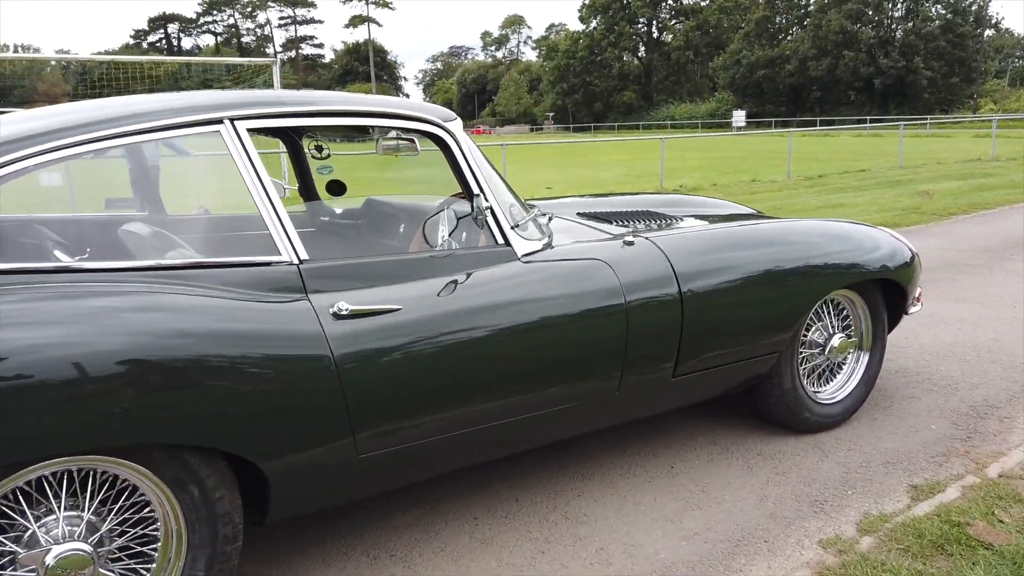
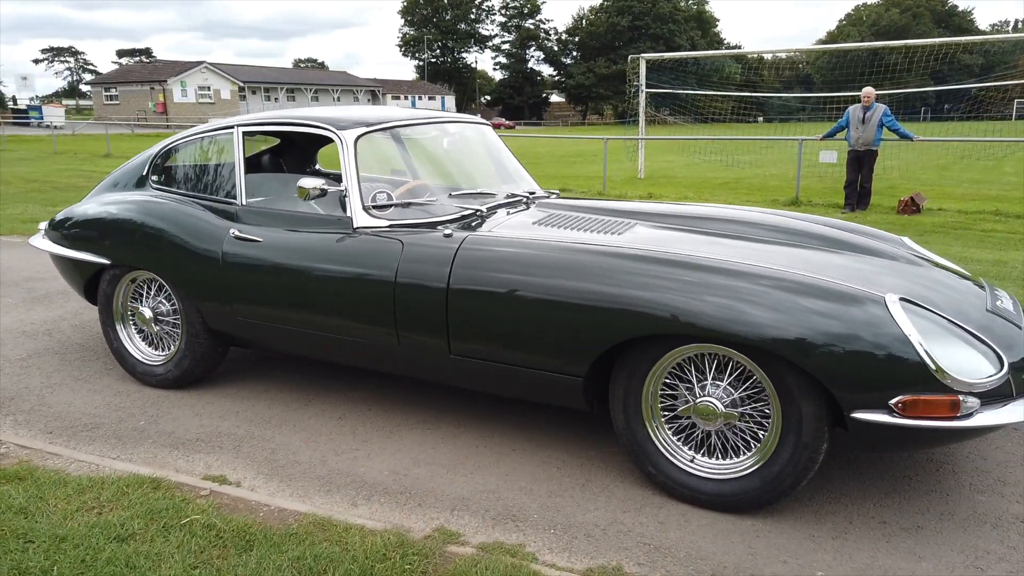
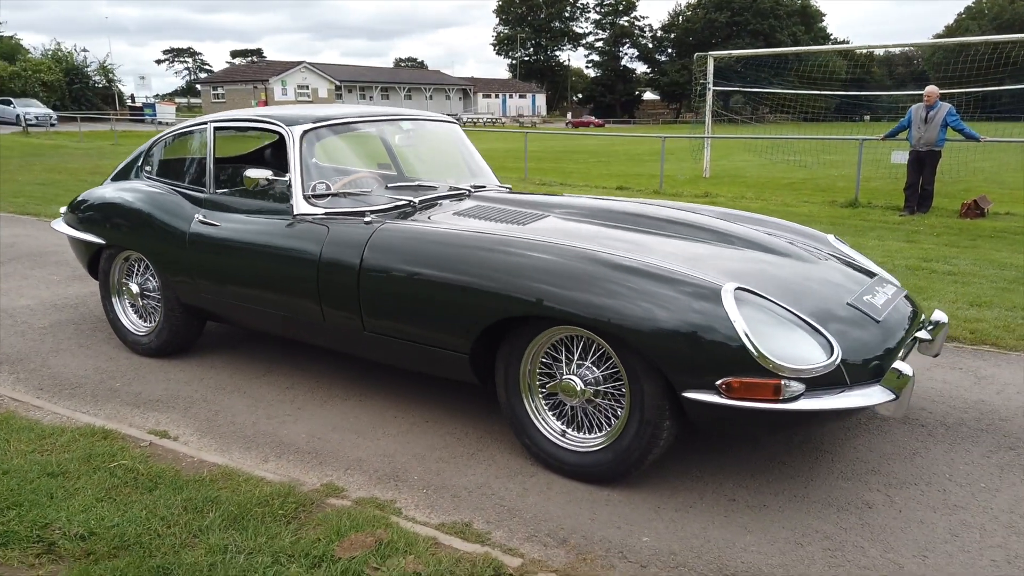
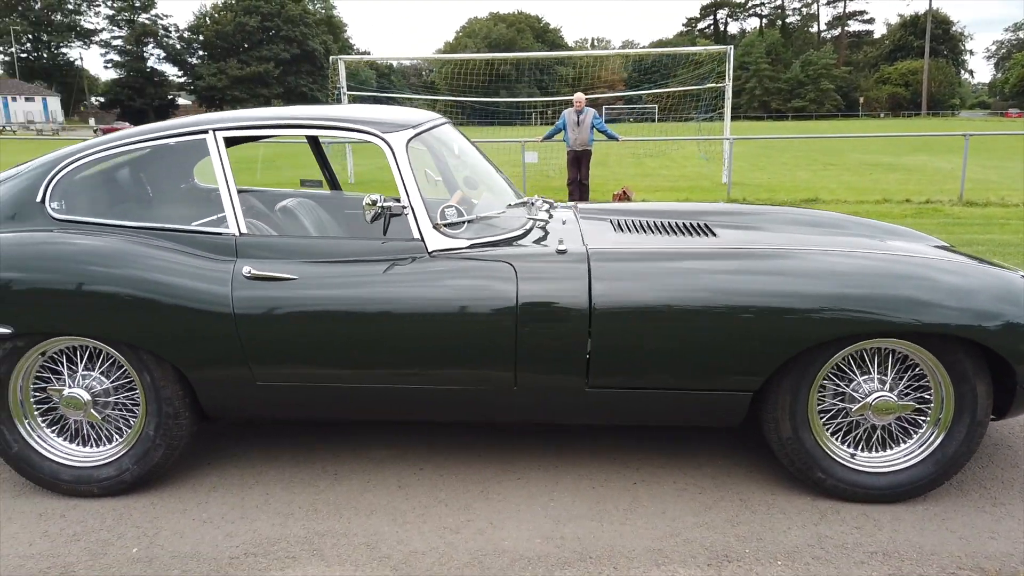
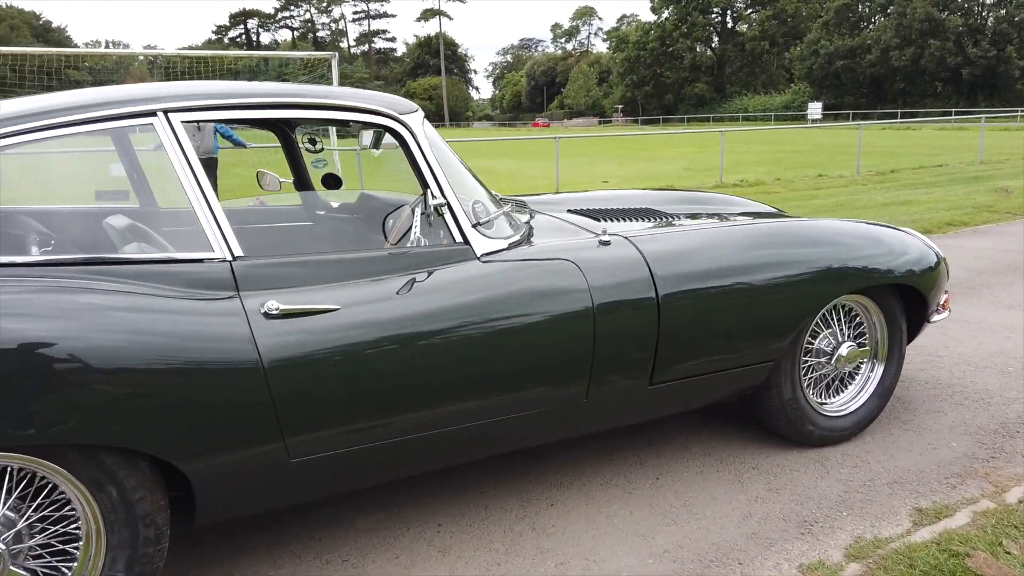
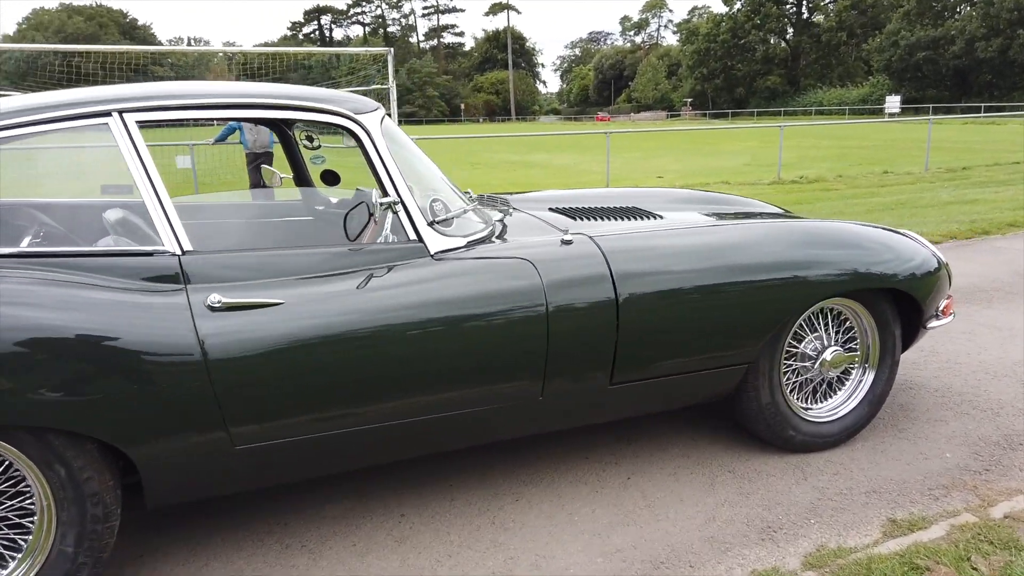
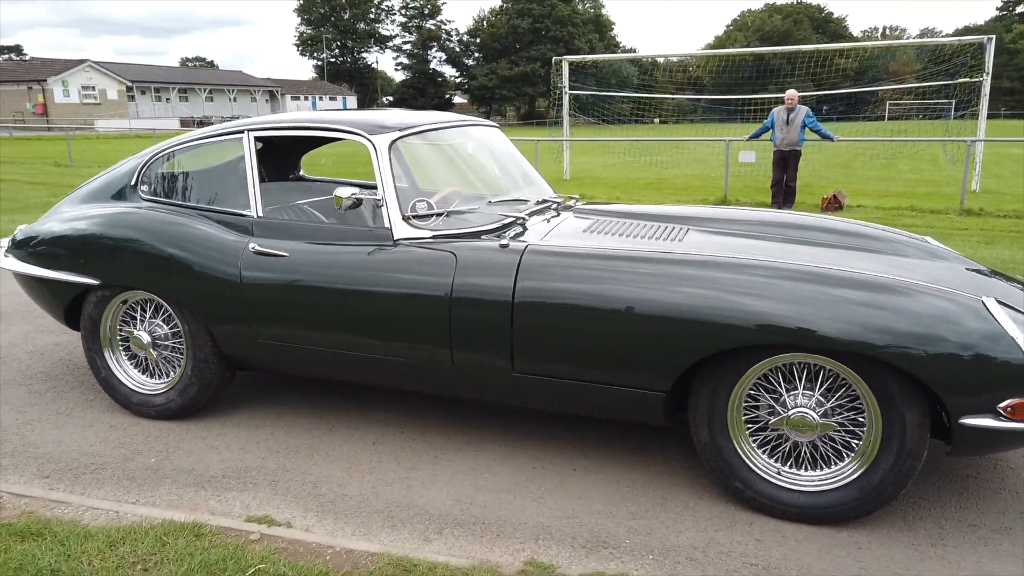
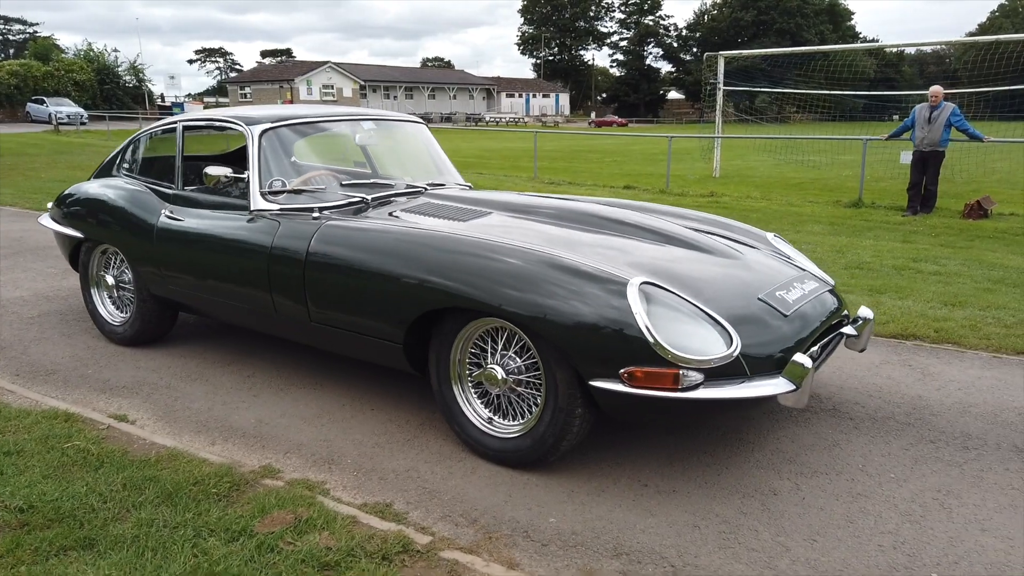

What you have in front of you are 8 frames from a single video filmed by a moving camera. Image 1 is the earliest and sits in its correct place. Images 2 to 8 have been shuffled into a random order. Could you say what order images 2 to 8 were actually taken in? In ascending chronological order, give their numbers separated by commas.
5, 6, 4, 7, 2, 3, 8
